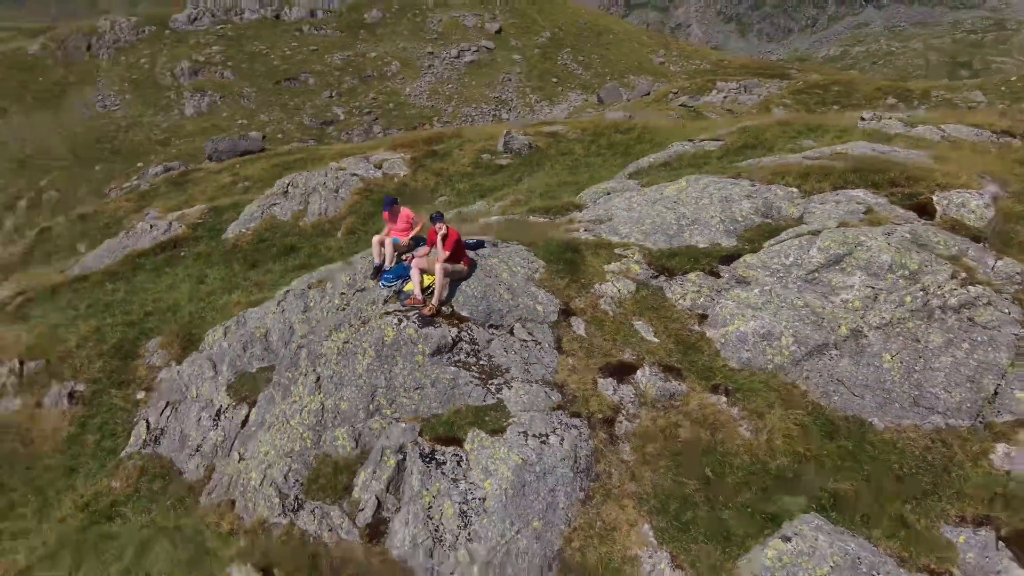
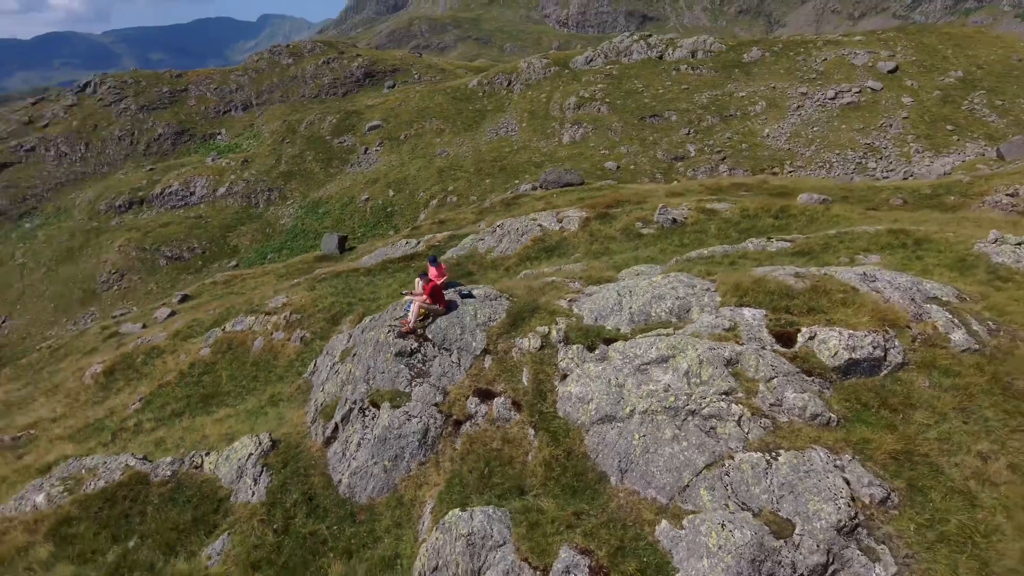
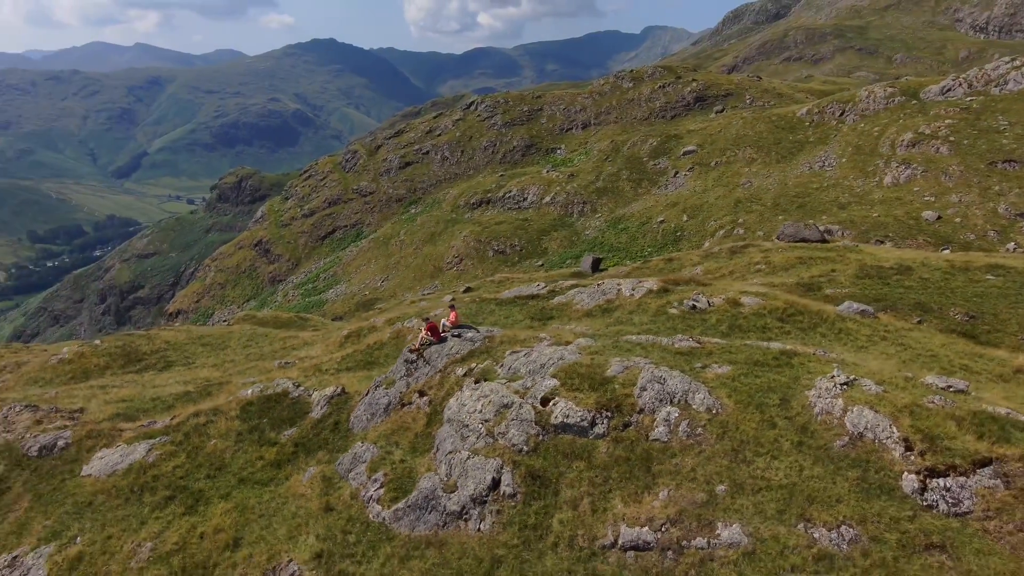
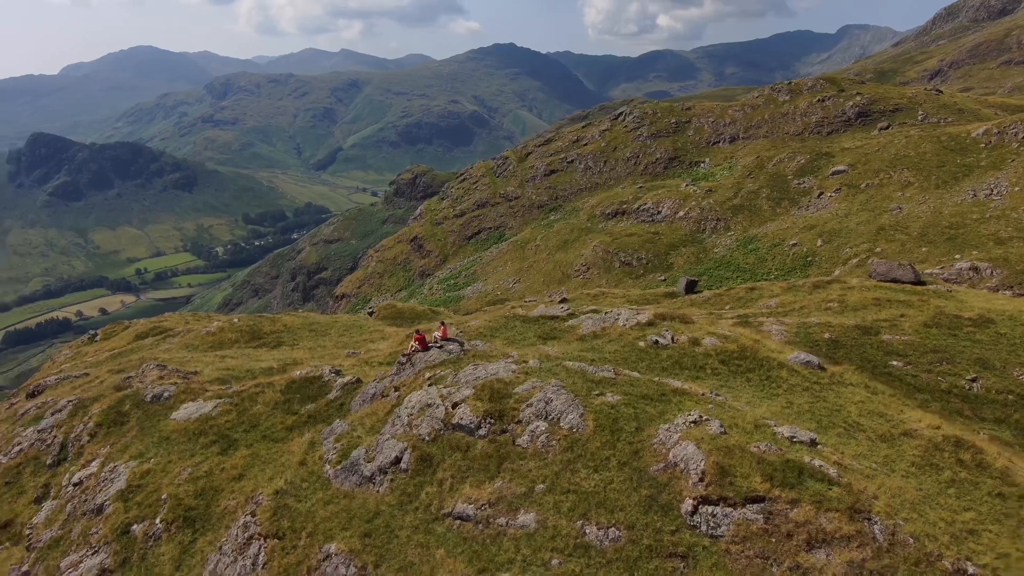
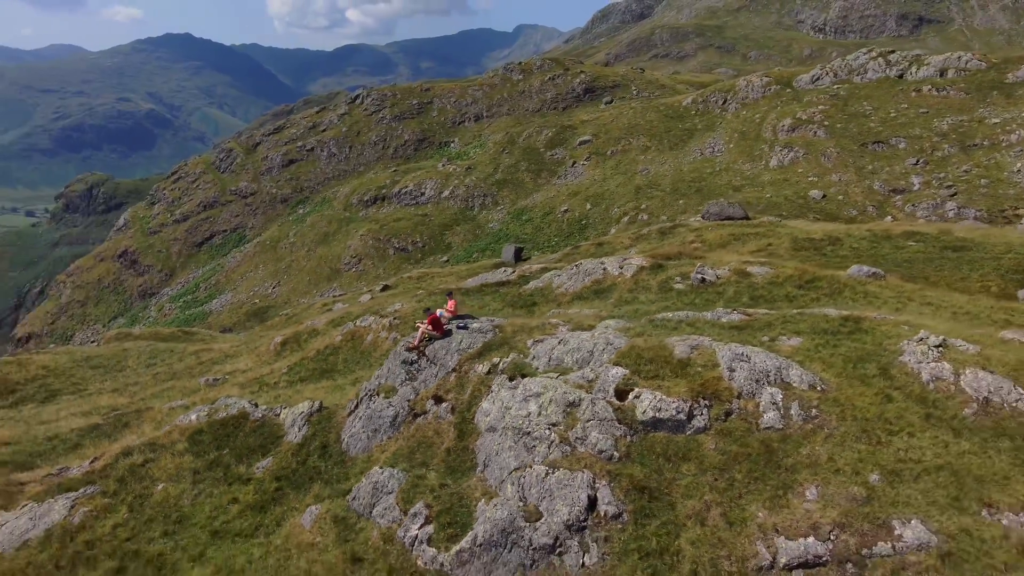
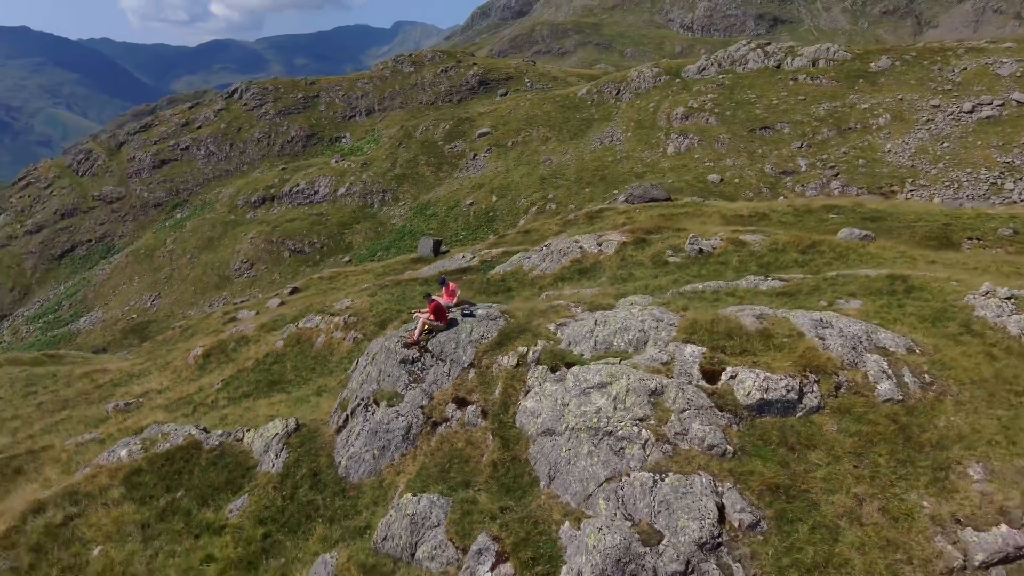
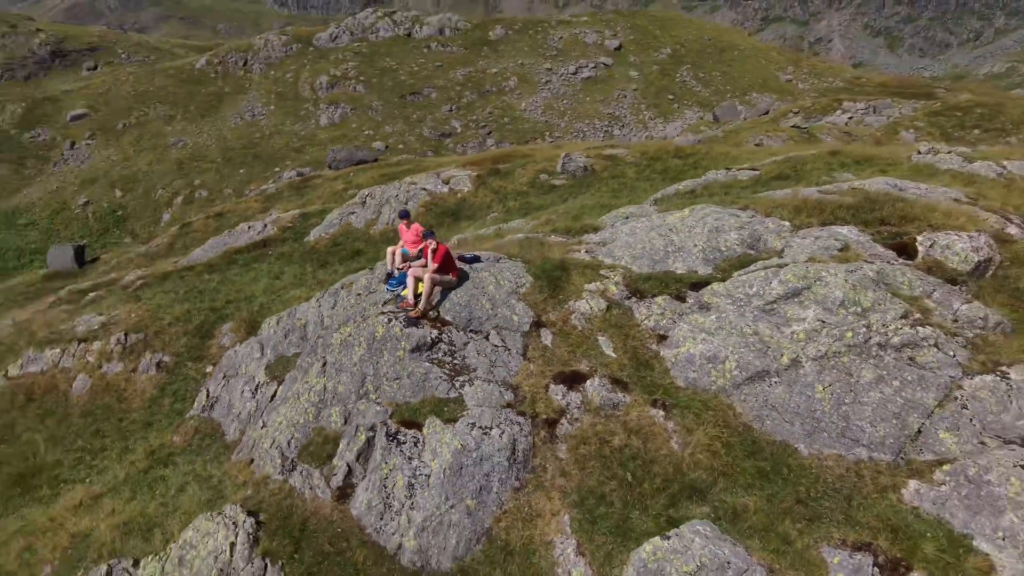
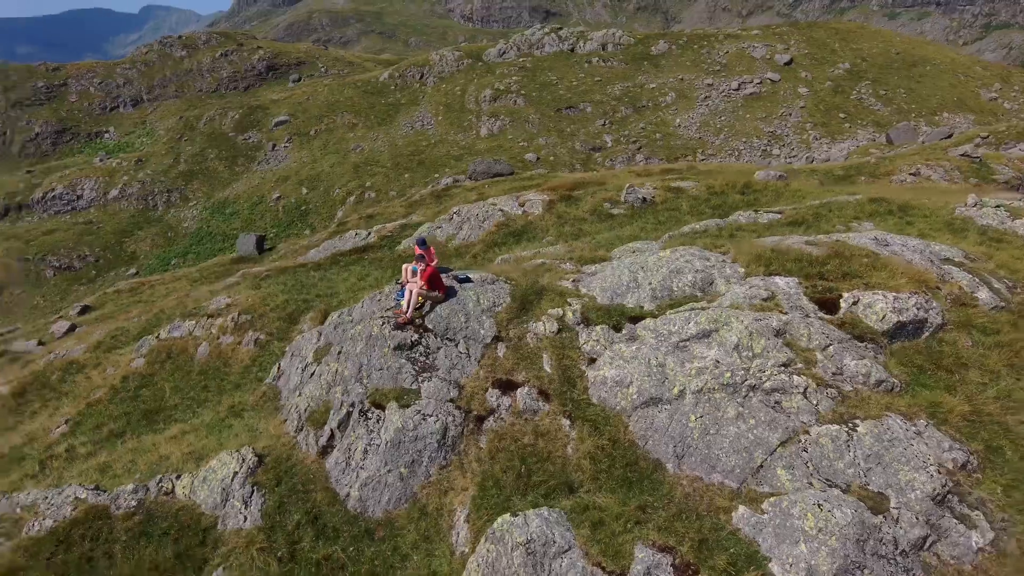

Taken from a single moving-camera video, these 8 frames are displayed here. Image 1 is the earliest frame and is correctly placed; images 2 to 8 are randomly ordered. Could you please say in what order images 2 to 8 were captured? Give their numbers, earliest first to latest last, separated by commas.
7, 8, 2, 6, 5, 3, 4
